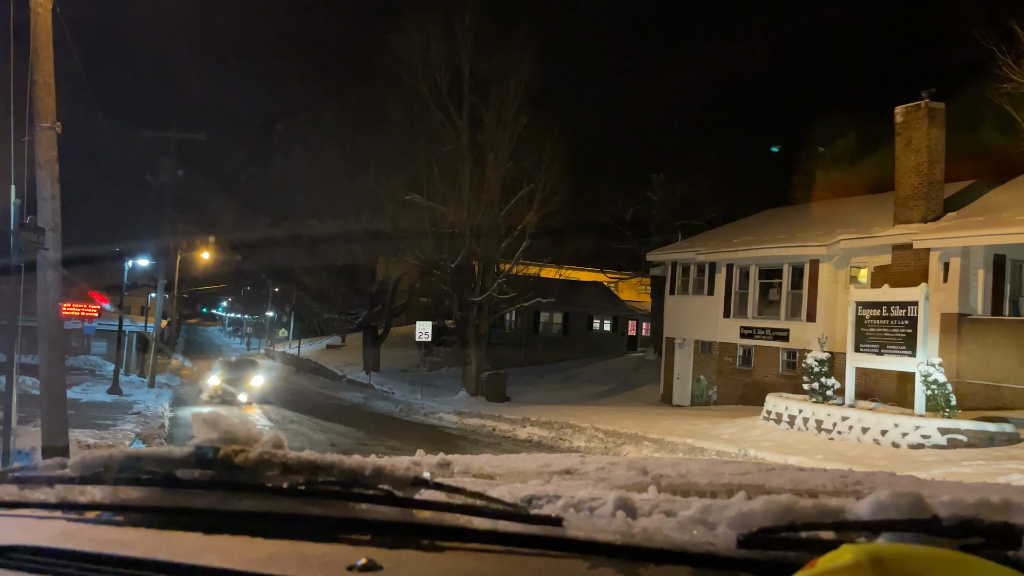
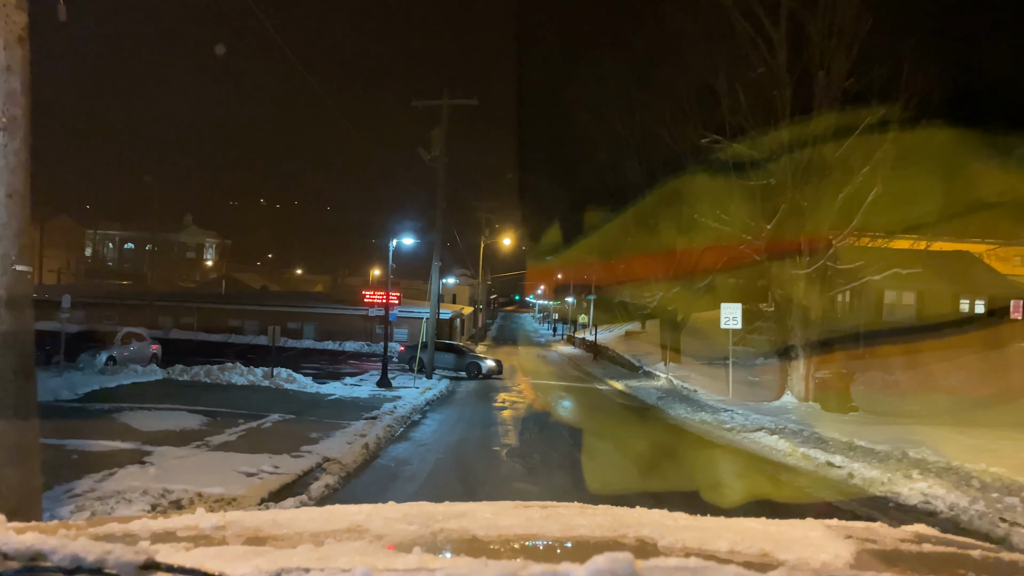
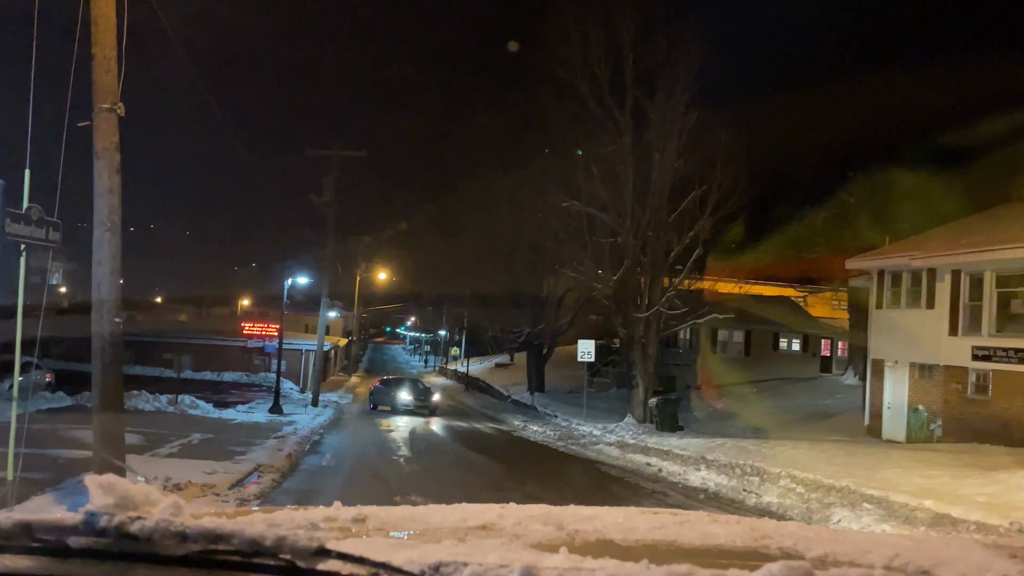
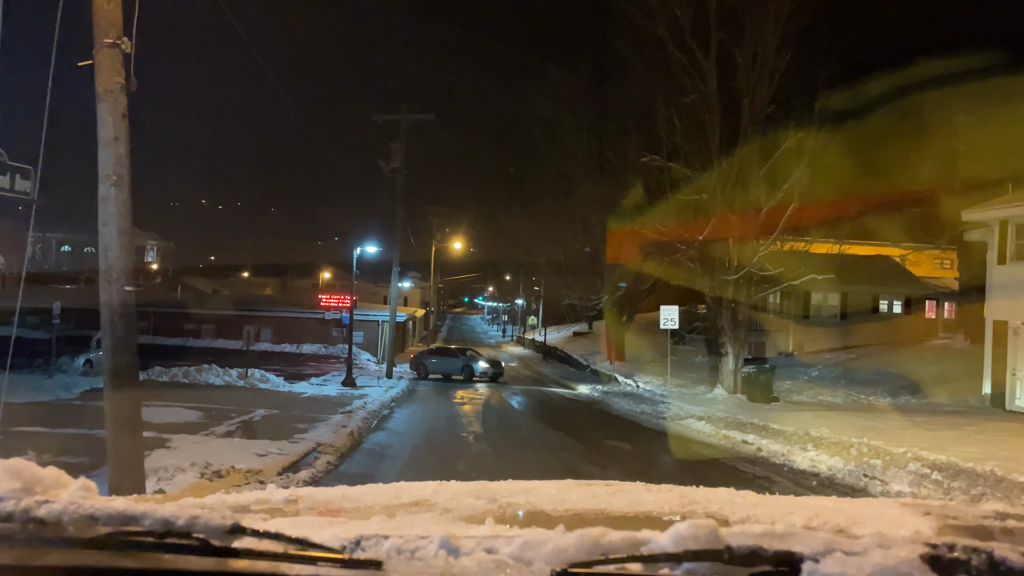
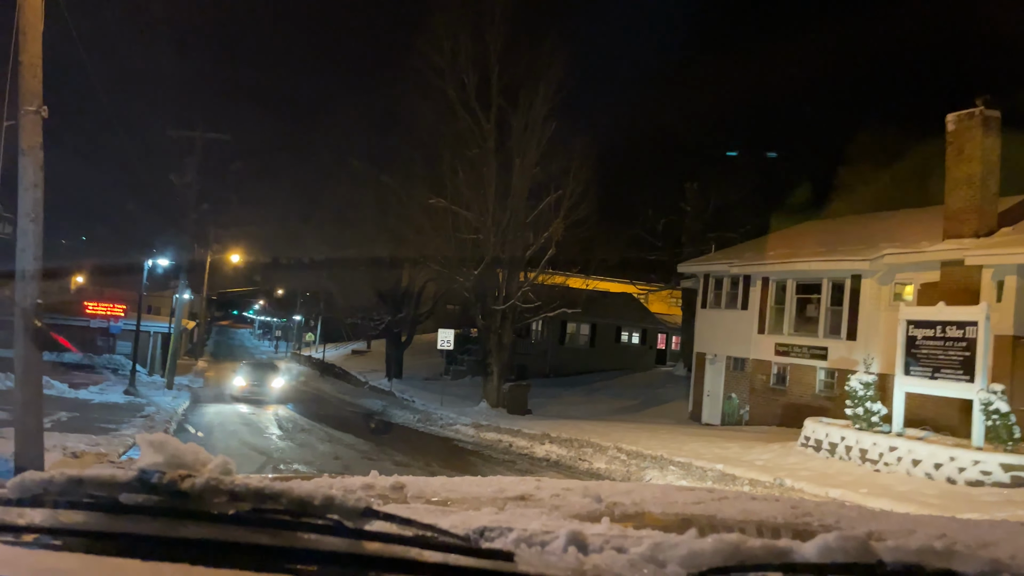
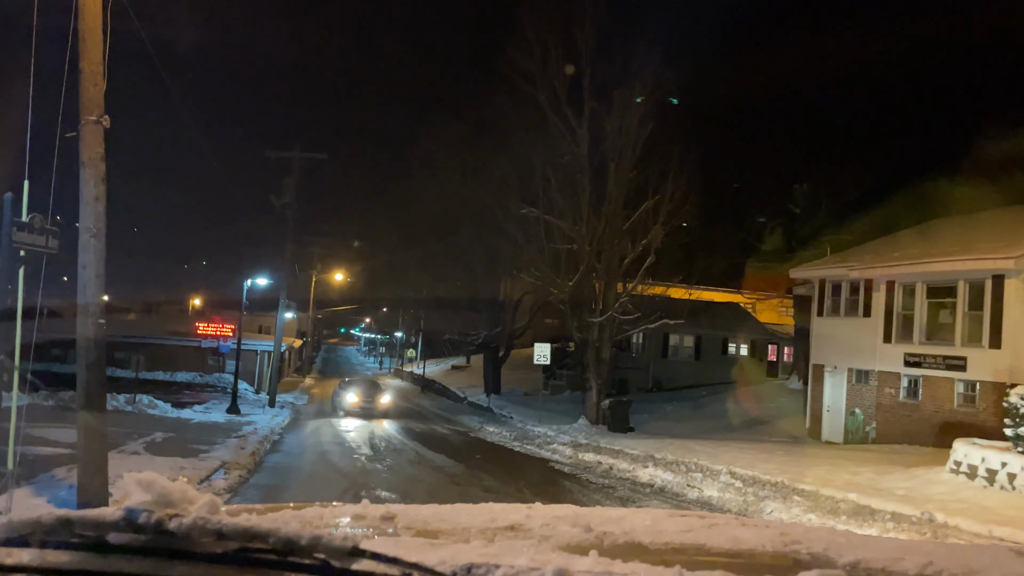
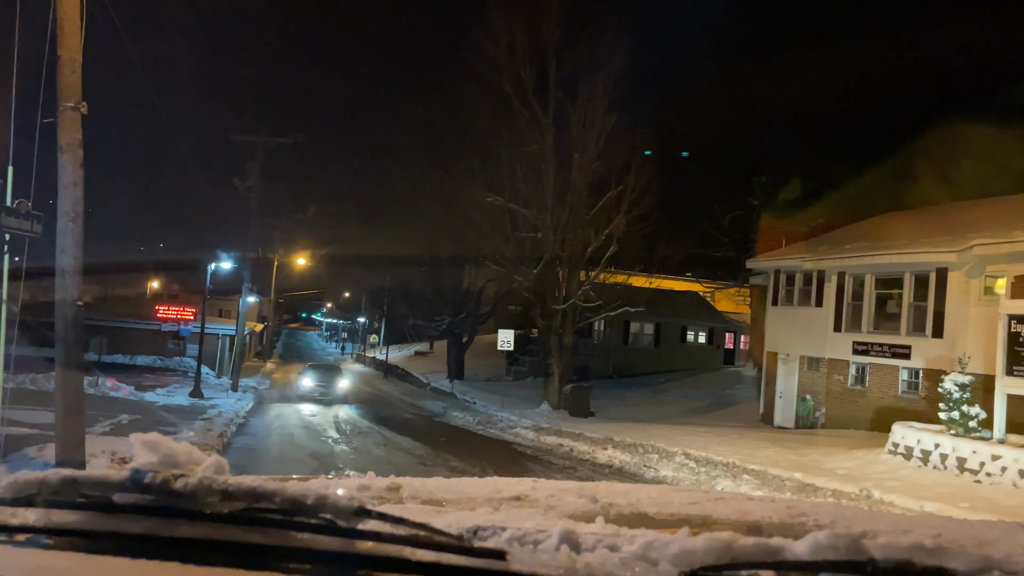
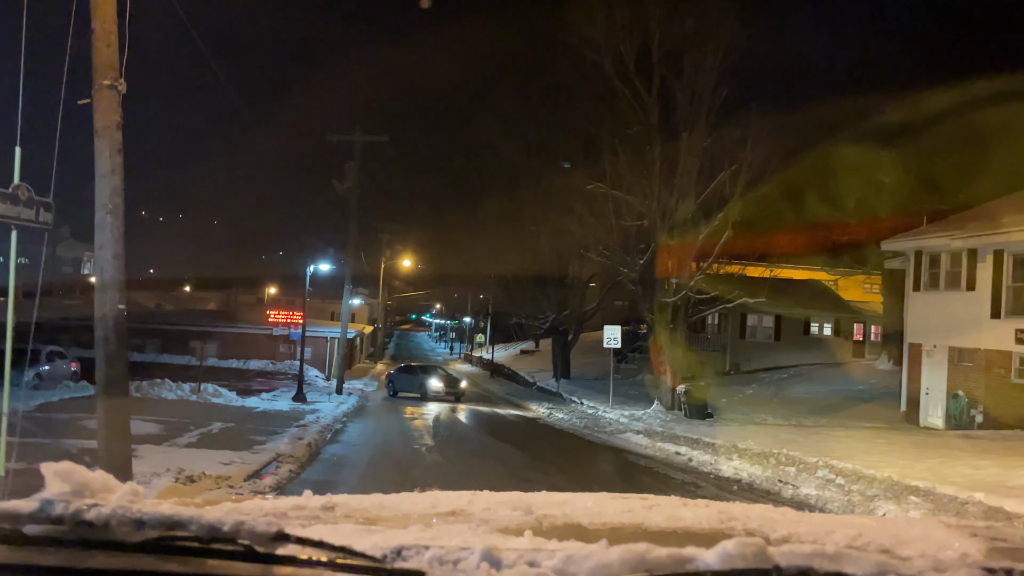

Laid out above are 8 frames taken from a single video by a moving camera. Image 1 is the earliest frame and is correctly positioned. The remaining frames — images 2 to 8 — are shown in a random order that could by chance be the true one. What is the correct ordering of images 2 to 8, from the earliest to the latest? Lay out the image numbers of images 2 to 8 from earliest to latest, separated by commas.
5, 7, 6, 3, 8, 4, 2
